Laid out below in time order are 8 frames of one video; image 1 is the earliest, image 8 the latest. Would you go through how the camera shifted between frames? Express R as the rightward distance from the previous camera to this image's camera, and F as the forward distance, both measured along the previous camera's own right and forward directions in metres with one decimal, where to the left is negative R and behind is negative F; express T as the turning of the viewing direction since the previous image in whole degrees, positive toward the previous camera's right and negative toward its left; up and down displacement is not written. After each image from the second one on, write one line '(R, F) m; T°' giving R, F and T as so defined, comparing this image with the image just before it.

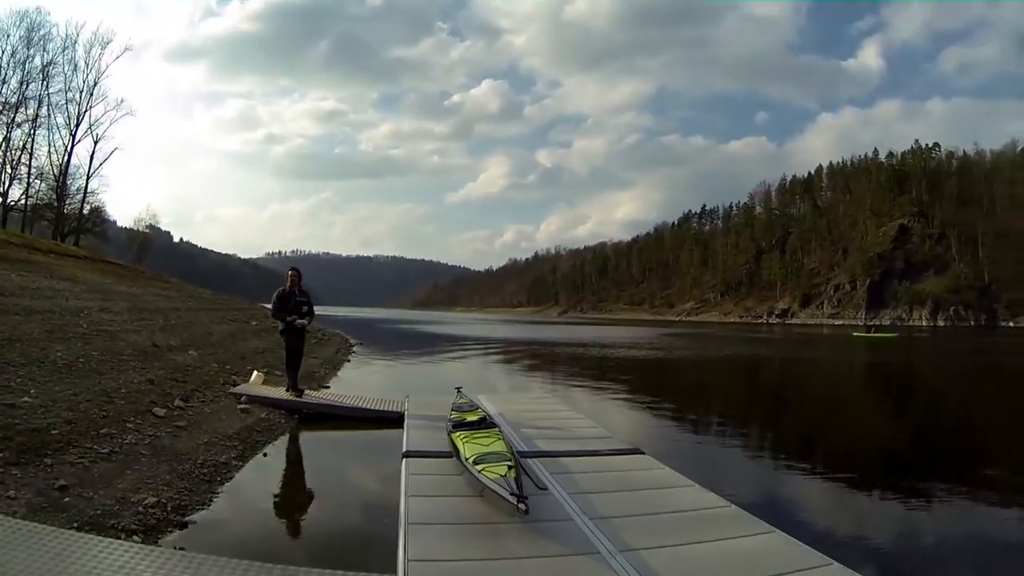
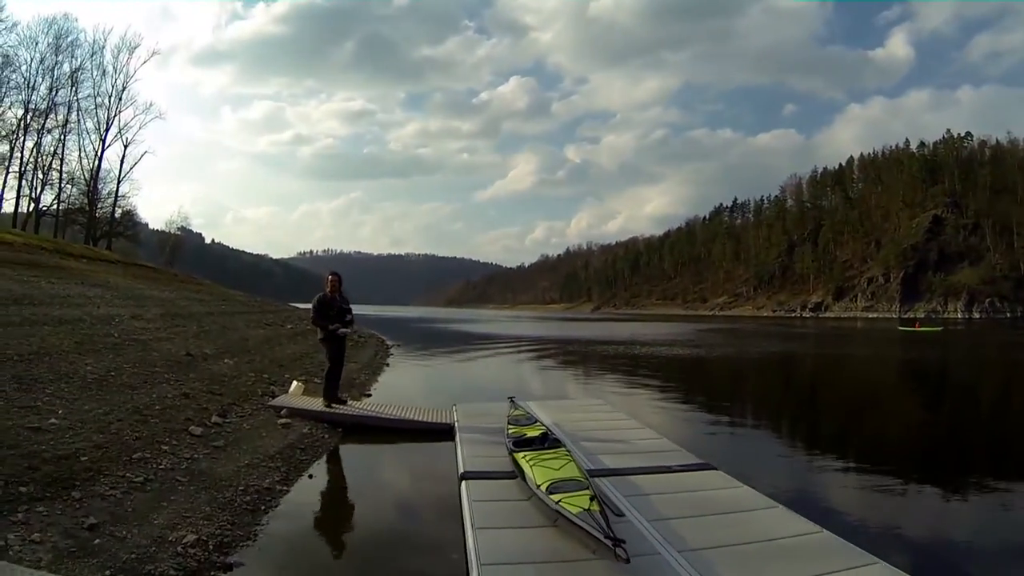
(-0.1, +0.2) m; -2°
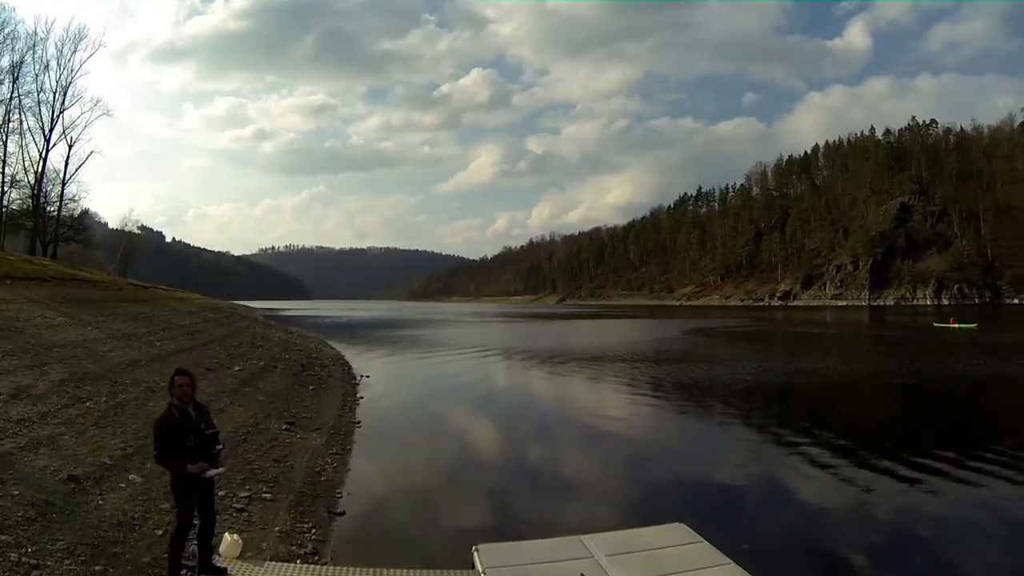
(-0.4, +1.1) m; +3°
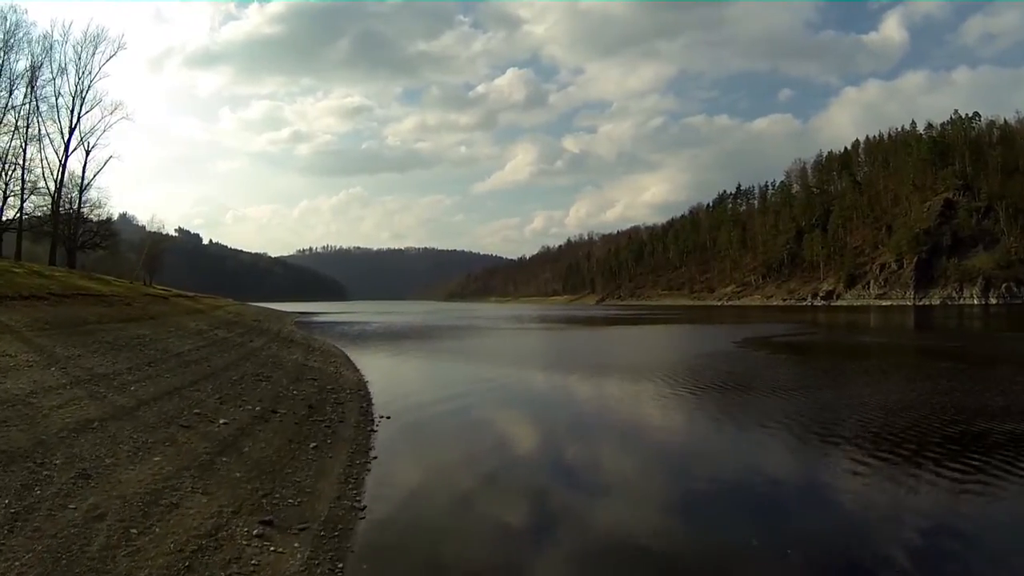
(+0.2, +0.8) m; -3°
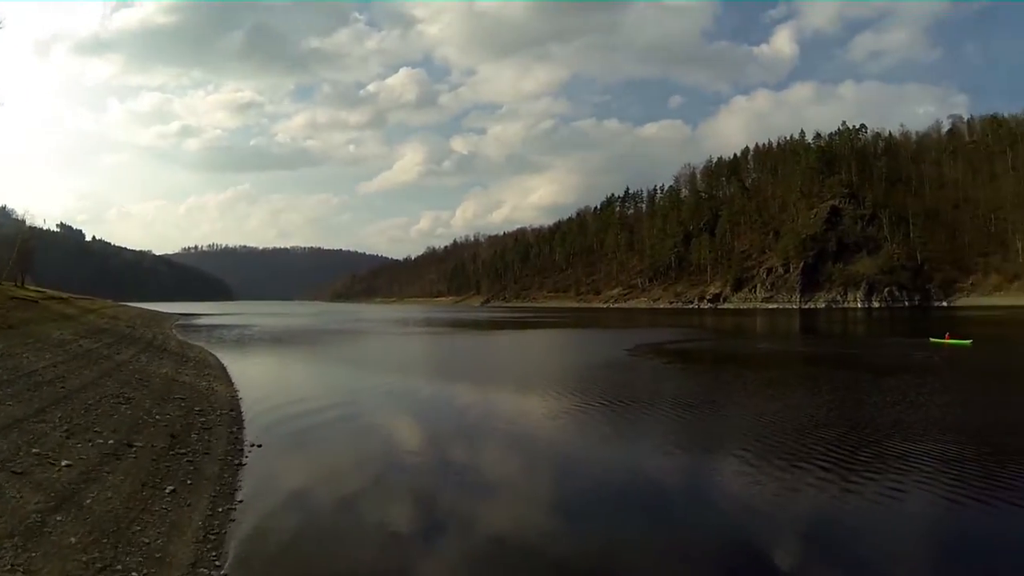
(-0.8, +3.1) m; +9°
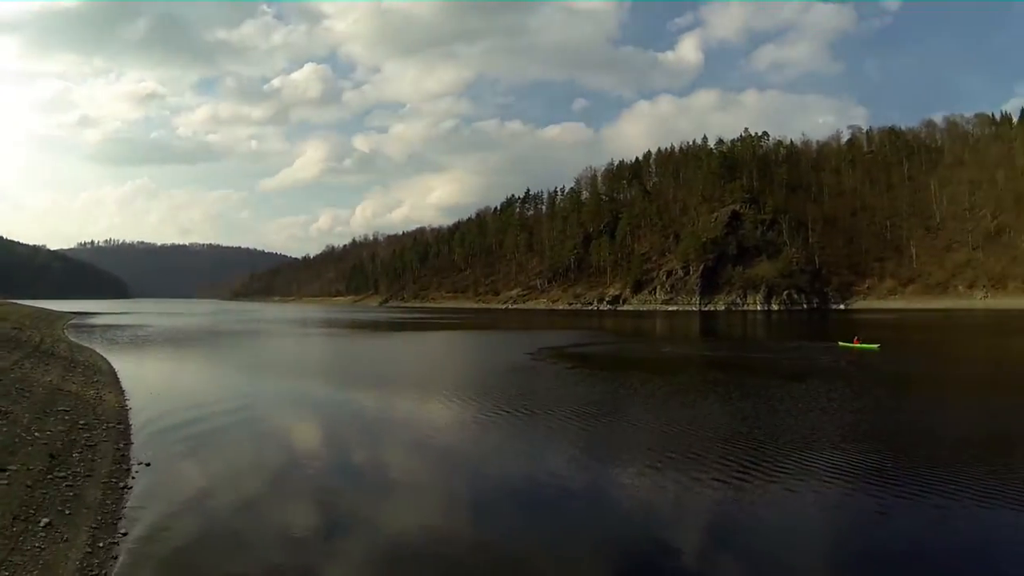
(-0.9, +3.0) m; +9°
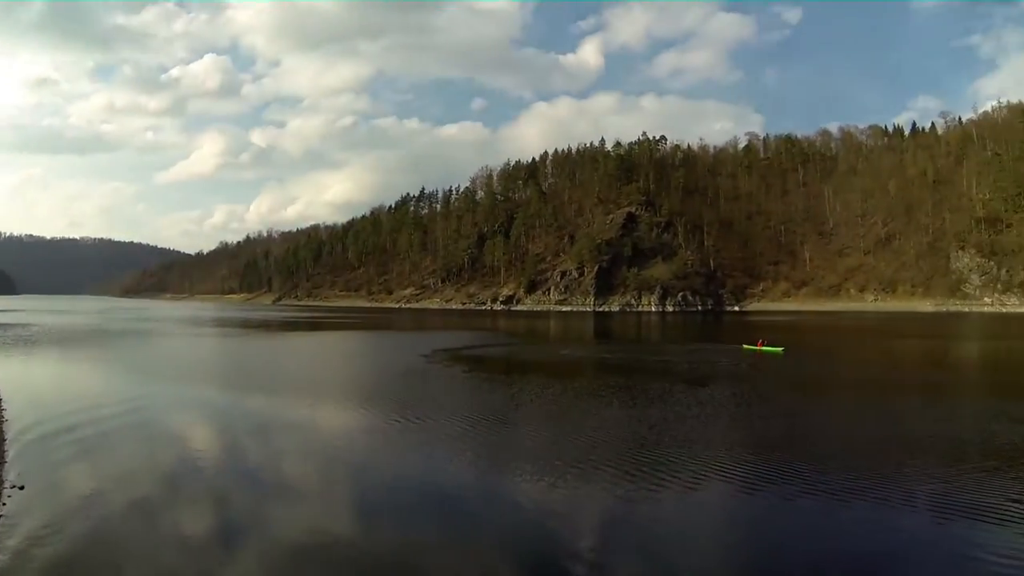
(-0.7, +2.7) m; +9°
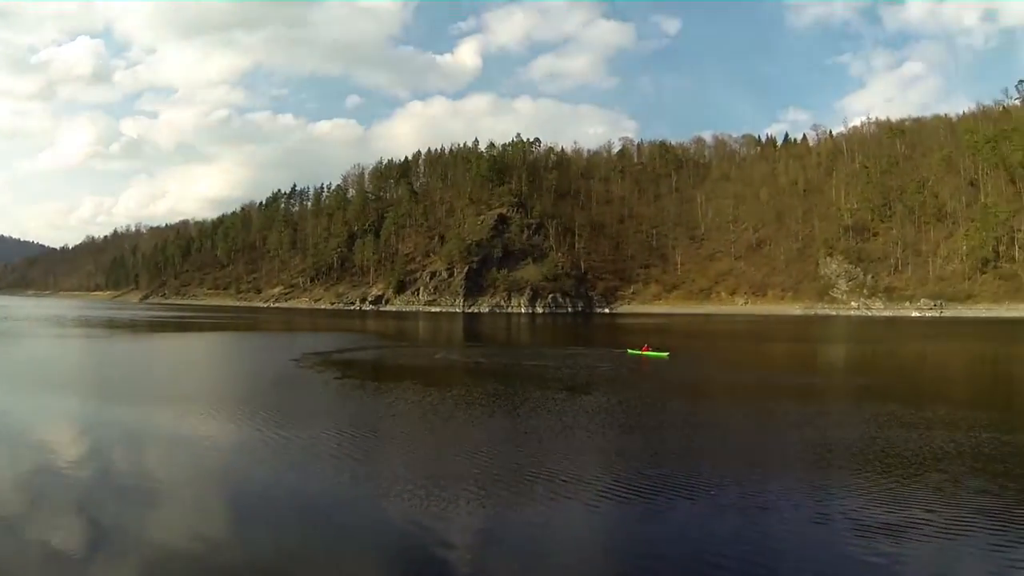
(+2.7, +0.1) m; +6°
